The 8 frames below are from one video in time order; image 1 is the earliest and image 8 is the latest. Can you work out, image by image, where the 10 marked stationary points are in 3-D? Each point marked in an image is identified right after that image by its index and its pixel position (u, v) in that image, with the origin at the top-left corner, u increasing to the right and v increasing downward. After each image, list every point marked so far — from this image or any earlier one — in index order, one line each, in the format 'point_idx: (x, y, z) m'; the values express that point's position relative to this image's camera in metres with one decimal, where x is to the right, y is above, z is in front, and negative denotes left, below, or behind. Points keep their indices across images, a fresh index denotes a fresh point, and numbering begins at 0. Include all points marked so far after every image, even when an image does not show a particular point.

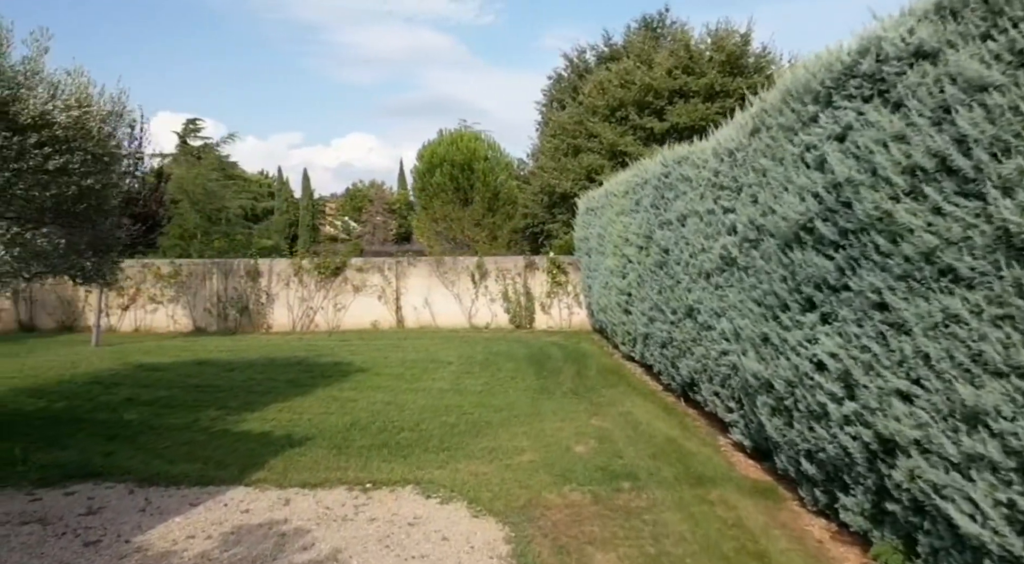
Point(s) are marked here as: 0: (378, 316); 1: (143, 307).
0: (-2.9, -0.7, +17.2) m
1: (-7.9, -0.5, +17.3) m
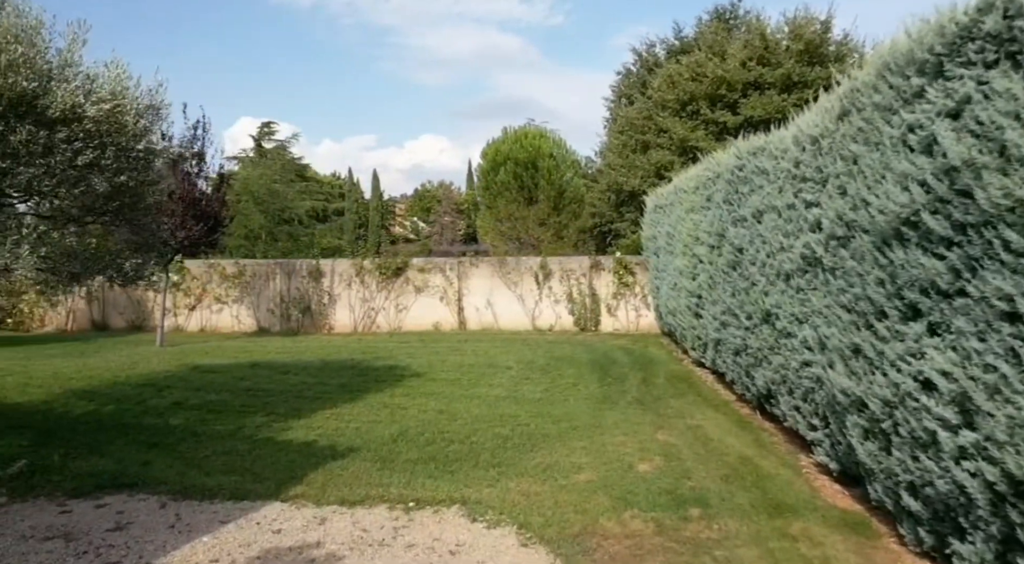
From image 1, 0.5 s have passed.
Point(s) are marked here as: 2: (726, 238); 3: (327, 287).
0: (-1.5, -0.7, +16.8) m
1: (-6.5, -0.5, +17.4) m
2: (+2.3, +0.5, +8.7) m
3: (-3.9, -0.1, +17.1) m
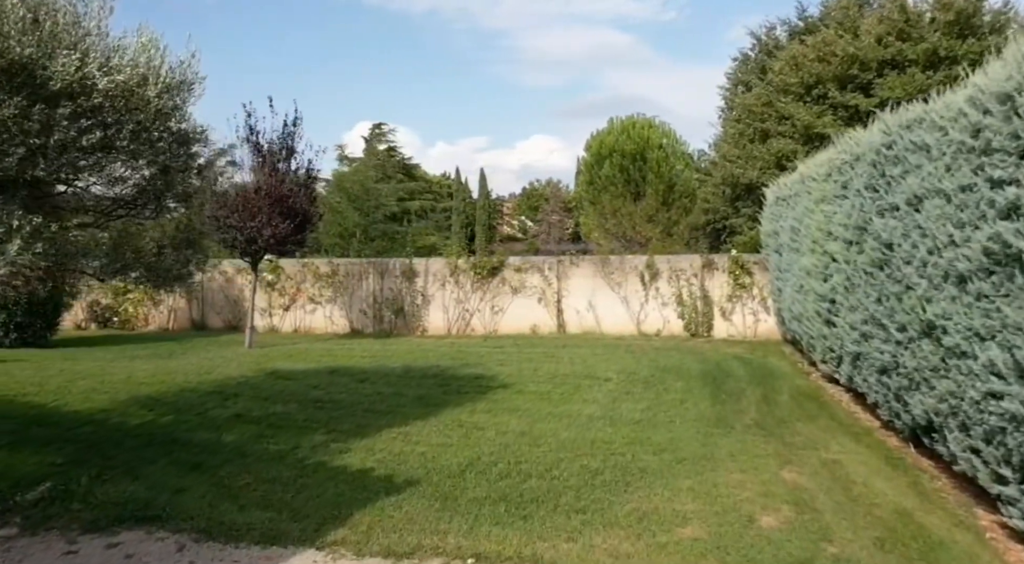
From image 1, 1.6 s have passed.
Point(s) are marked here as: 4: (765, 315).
0: (+0.5, -0.7, +15.7) m
1: (-4.4, -0.5, +17.0) m
2: (+3.2, +0.4, +7.1) m
3: (-1.8, -0.1, +16.3) m
4: (+4.6, -0.6, +14.5) m
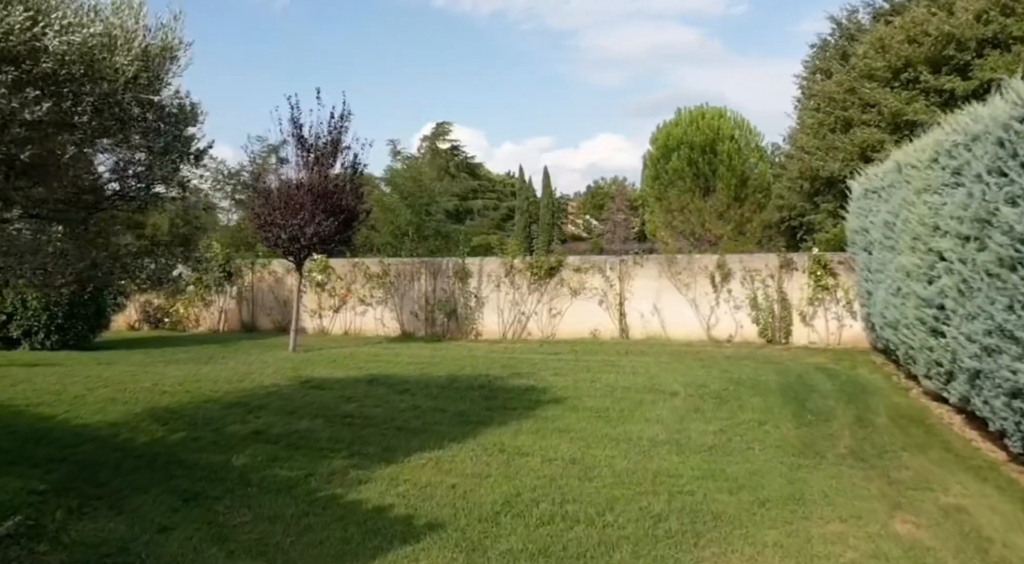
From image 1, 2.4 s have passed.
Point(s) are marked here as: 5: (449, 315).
0: (+1.5, -0.8, +14.7) m
1: (-3.2, -0.5, +16.3) m
2: (+3.5, +0.4, +5.9) m
3: (-0.7, -0.1, +15.4) m
4: (+5.5, -0.6, +13.1) m
5: (-1.2, -0.6, +15.6) m
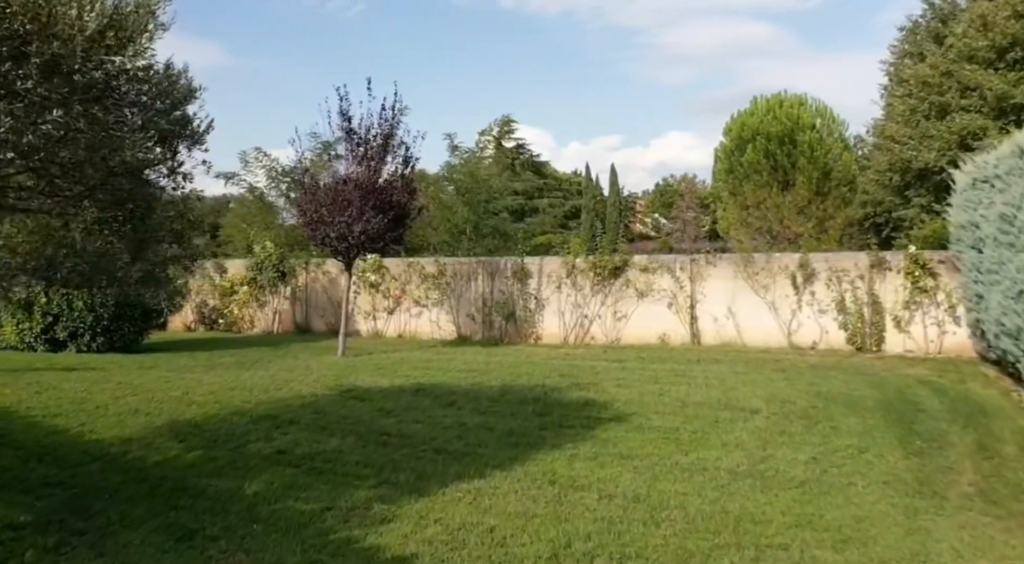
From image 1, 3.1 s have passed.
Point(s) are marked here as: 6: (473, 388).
0: (+2.6, -0.8, +13.6) m
1: (-2.0, -0.5, +15.6) m
2: (+3.8, +0.4, +4.7) m
3: (+0.4, -0.1, +14.5) m
4: (+6.4, -0.6, +11.7) m
5: (-0.1, -0.6, +14.7) m
6: (-0.4, -1.2, +9.1) m
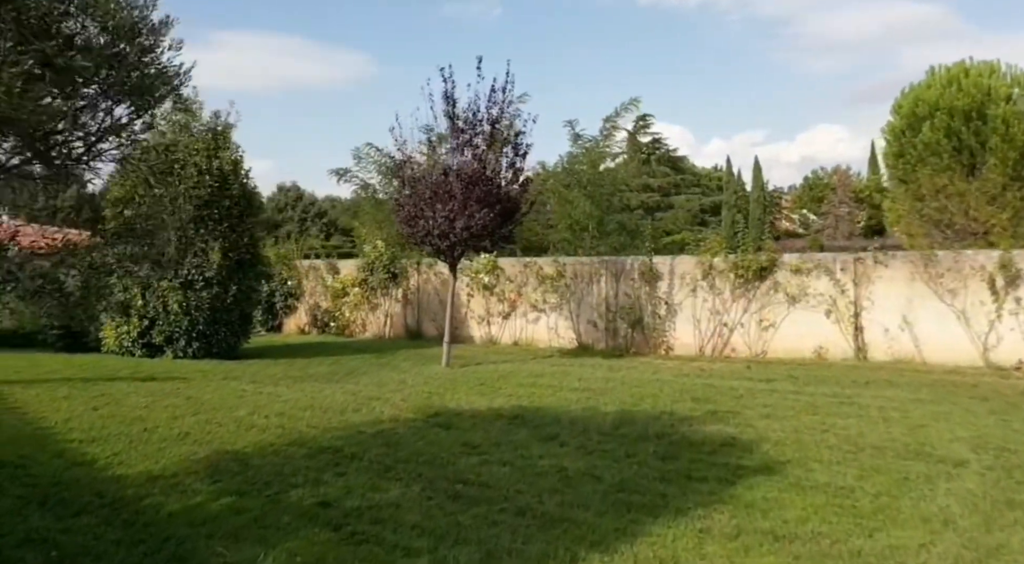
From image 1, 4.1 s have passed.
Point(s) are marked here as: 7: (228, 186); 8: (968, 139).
0: (+4.4, -0.8, +11.4) m
1: (+0.2, -0.6, +14.2) m
2: (+4.1, +0.4, +2.4) m
3: (+2.4, -0.2, +12.7) m
4: (+7.9, -0.7, +8.9) m
5: (+2.0, -0.7, +13.0) m
6: (+0.7, -1.2, +7.5) m
7: (-4.1, +1.4, +11.8) m
8: (+10.2, +3.1, +18.1) m
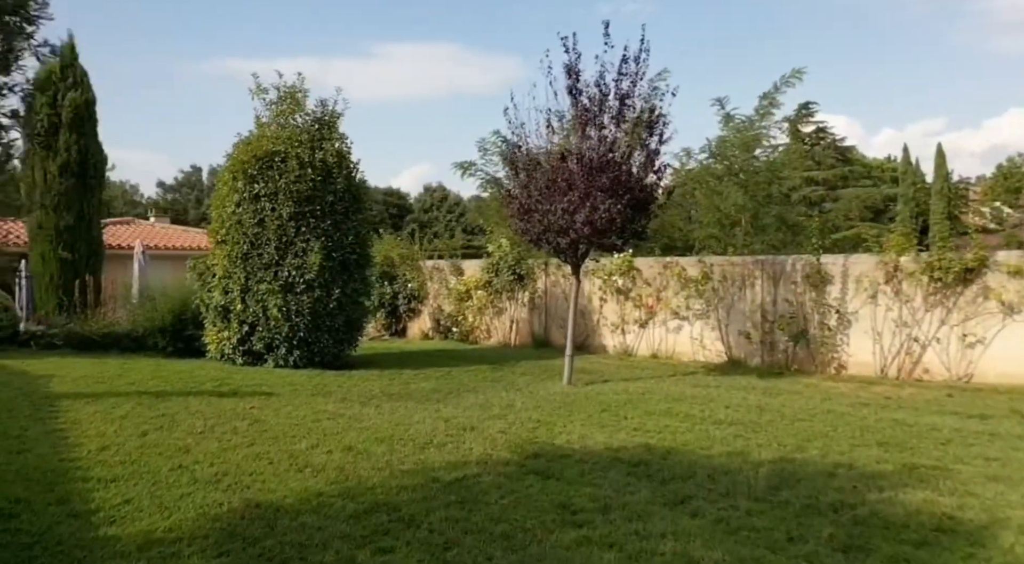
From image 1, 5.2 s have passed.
0: (+5.9, -0.9, +8.8) m
1: (+2.3, -0.6, +12.3) m
2: (+4.0, +0.3, 0.0) m
3: (+4.2, -0.2, +10.5) m
4: (+8.8, -0.8, +5.7) m
5: (+3.8, -0.7, +10.8) m
6: (+1.5, -1.3, +5.7) m
7: (-2.4, +1.4, +10.7) m
8: (+12.8, +3.1, +14.4) m
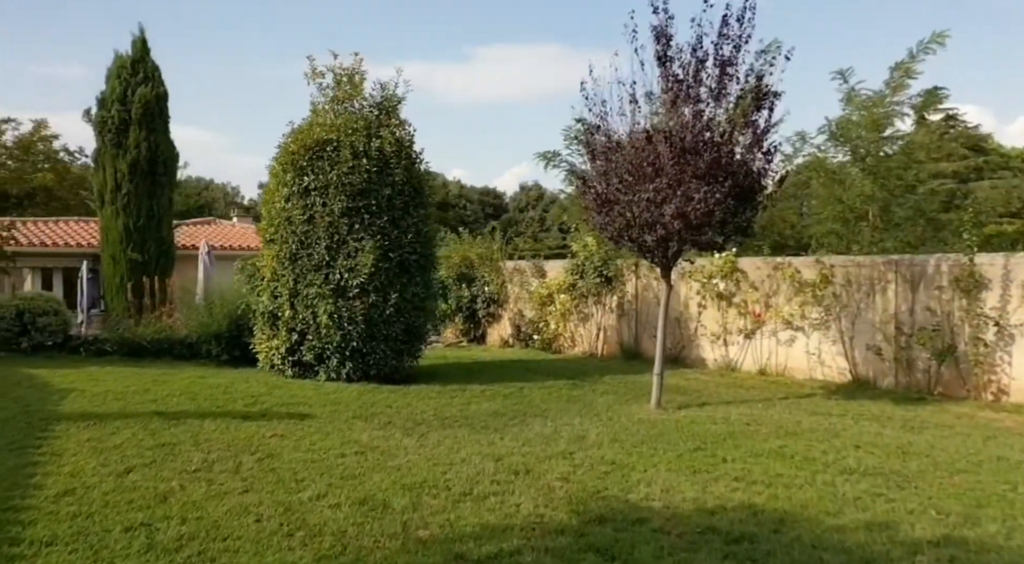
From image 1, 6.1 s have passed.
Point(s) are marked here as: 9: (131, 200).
0: (+6.6, -0.9, +6.6) m
1: (+3.4, -0.7, +10.5) m
2: (+3.5, +0.2, -1.9) m
3: (+5.1, -0.3, +8.5) m
4: (+9.1, -0.8, +3.2) m
5: (+4.7, -0.8, +8.9) m
6: (+1.8, -1.3, +4.1) m
7: (-1.5, +1.3, +9.6) m
8: (+14.1, +3.0, +11.3) m
9: (-6.7, +1.5, +14.3) m
